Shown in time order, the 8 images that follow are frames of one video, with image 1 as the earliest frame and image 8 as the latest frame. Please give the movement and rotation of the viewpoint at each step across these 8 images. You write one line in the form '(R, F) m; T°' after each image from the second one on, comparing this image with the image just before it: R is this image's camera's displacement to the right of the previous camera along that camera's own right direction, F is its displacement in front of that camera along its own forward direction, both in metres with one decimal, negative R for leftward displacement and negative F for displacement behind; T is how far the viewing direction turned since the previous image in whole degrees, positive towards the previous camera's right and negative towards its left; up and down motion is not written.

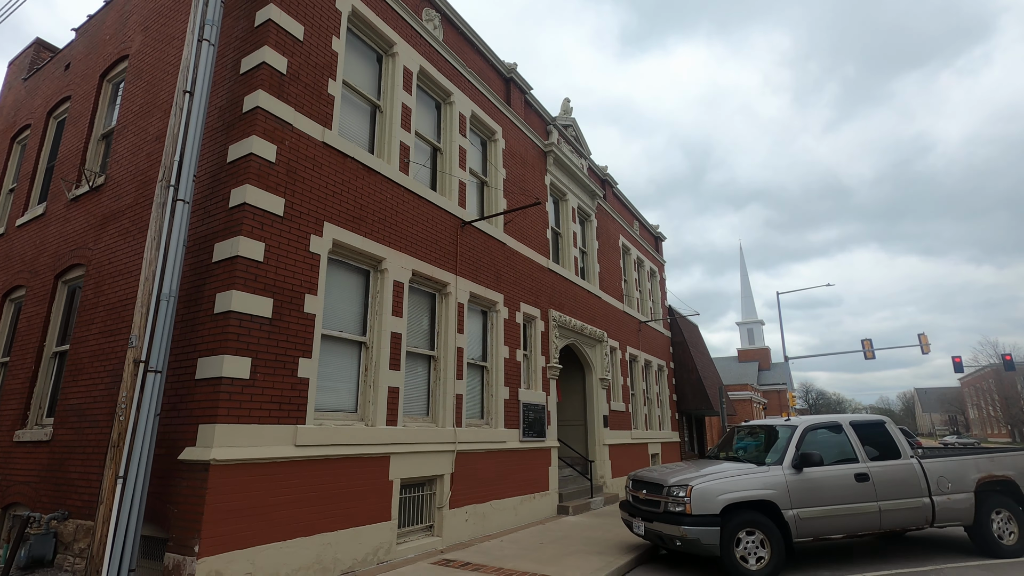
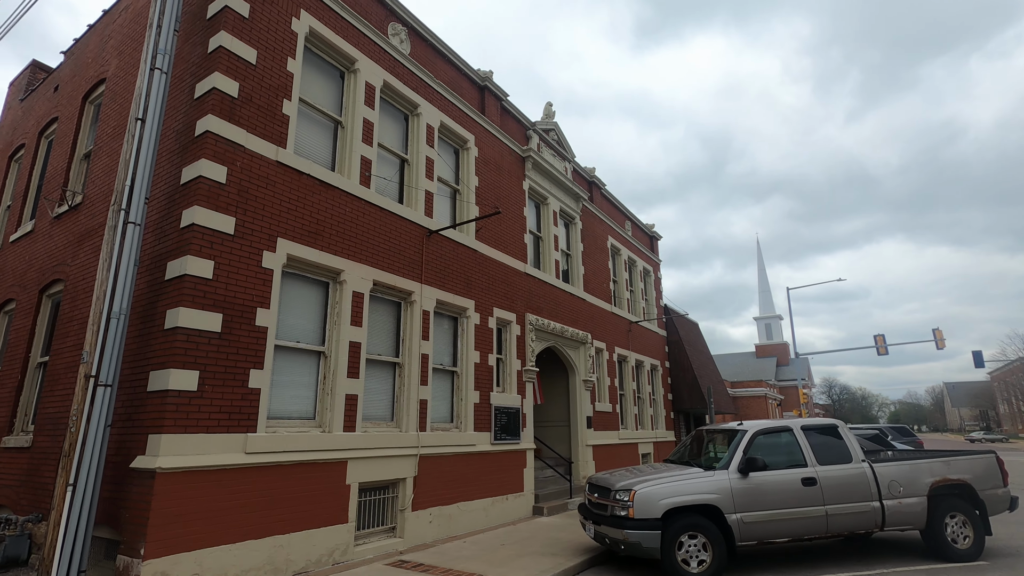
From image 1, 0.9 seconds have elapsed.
(+1.0, -0.2) m; -2°
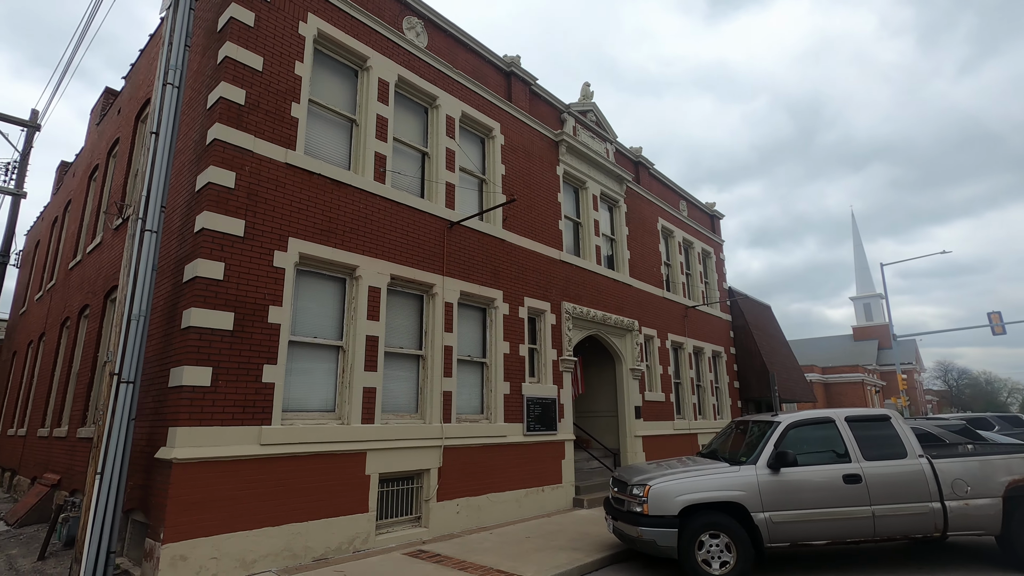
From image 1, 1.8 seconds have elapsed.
(+1.0, +0.3) m; -8°
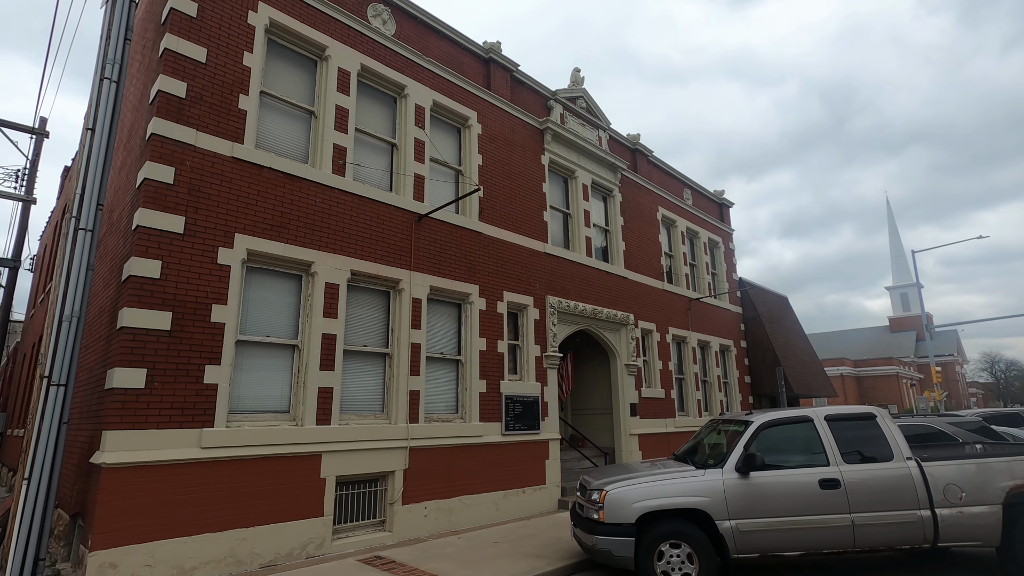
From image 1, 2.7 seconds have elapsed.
(+1.0, +0.4) m; -3°
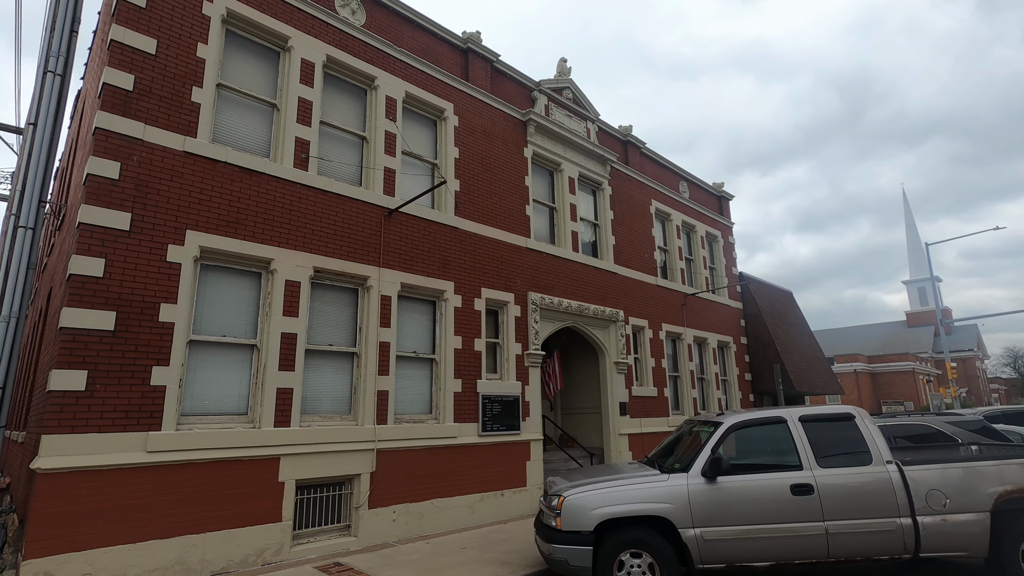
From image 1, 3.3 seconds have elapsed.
(+0.7, +0.3) m; -1°
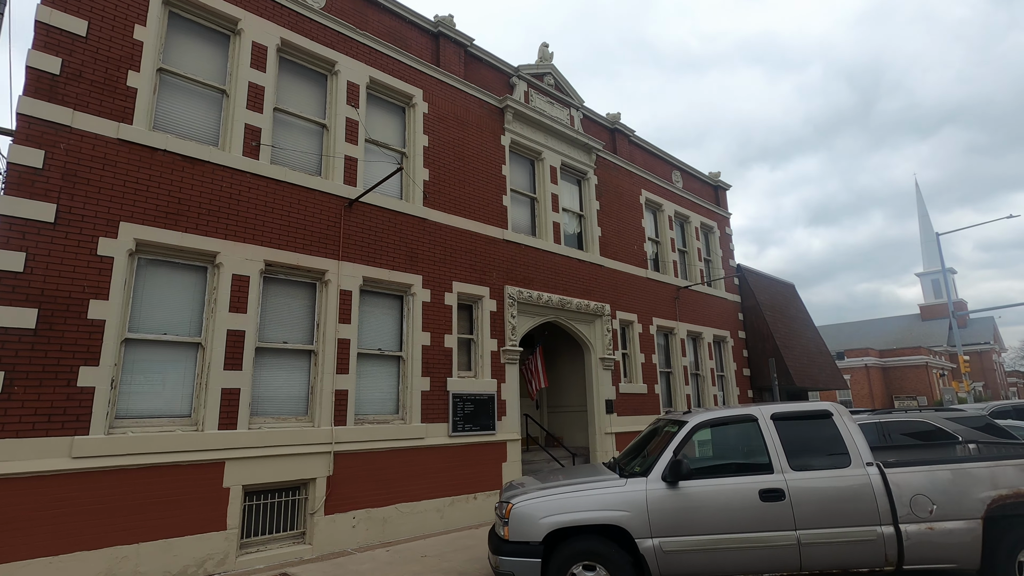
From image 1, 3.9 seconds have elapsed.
(+0.7, +0.5) m; -1°
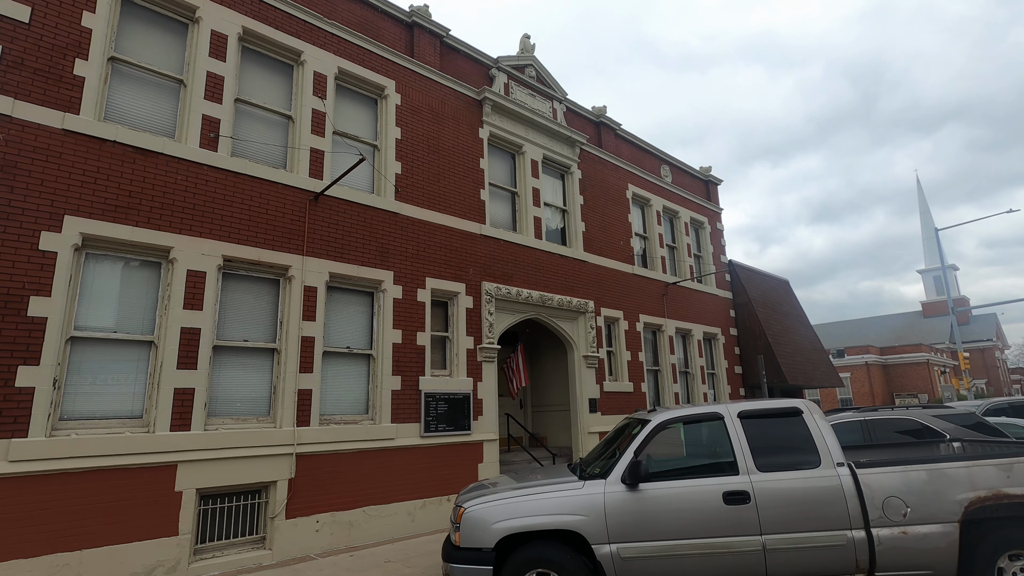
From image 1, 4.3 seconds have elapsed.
(+0.5, +0.3) m; 0°
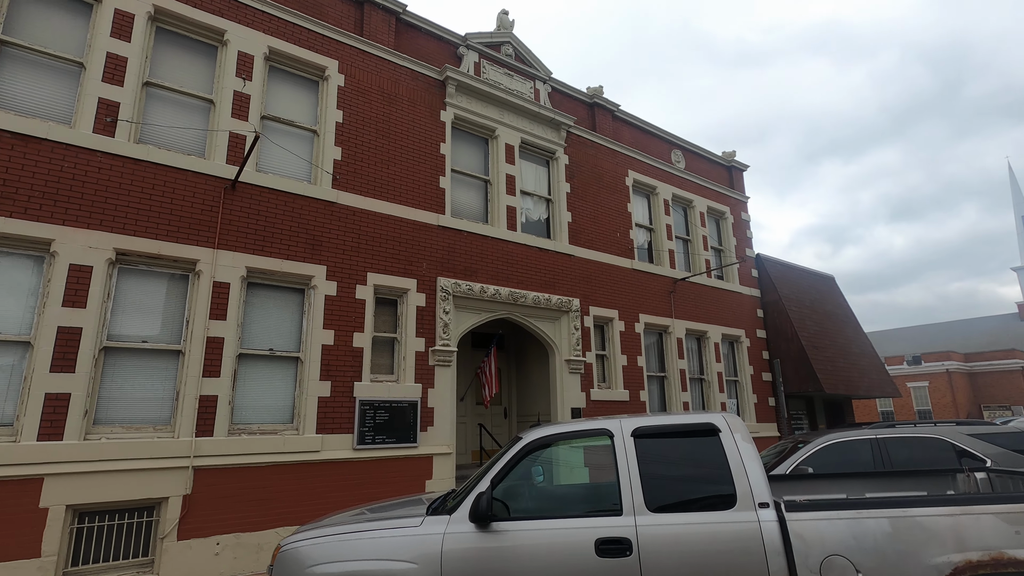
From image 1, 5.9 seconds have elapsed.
(+1.8, +1.2) m; -6°
